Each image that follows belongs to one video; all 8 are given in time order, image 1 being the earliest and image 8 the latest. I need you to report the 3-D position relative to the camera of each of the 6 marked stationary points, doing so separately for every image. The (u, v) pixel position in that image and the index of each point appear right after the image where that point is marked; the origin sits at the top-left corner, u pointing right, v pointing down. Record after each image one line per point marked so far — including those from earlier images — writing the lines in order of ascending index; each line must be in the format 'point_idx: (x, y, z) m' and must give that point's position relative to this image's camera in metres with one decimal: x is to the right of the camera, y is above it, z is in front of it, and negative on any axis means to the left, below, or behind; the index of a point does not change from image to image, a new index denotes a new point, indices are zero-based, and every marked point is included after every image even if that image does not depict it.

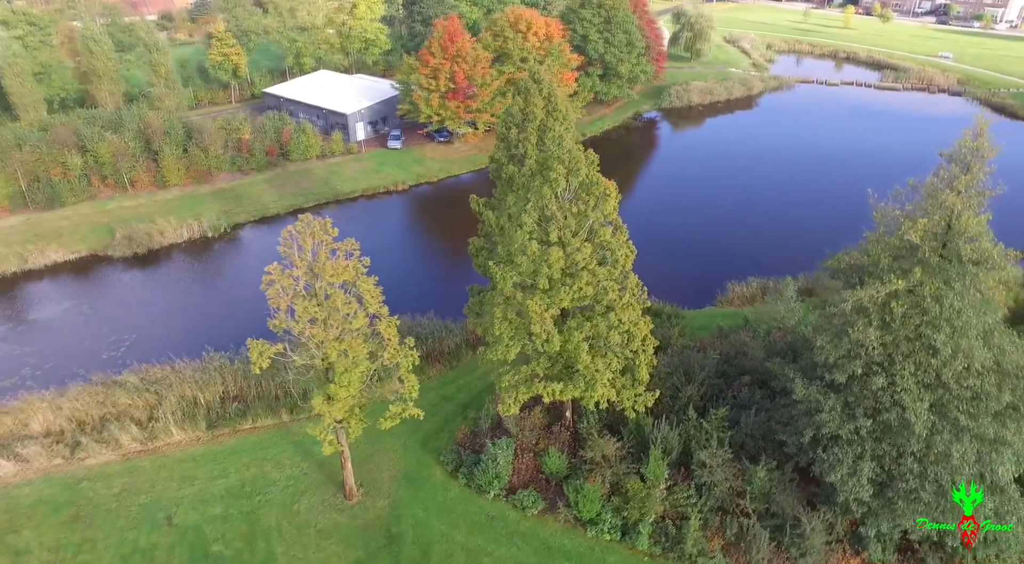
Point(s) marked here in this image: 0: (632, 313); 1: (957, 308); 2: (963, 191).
0: (+3.4, -0.9, +19.5) m
1: (+10.4, -0.6, +16.1) m
2: (+10.3, +2.1, +15.9) m
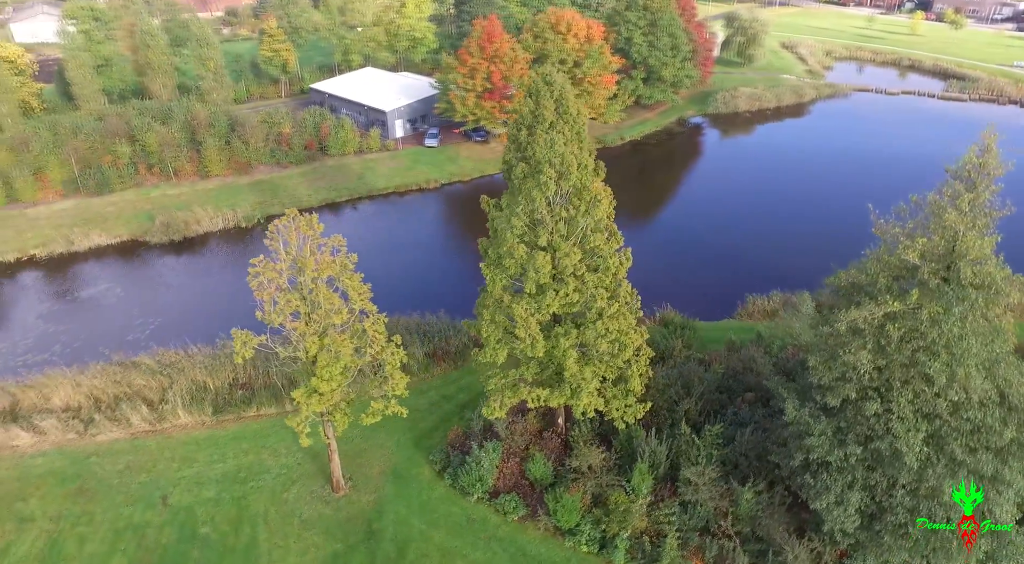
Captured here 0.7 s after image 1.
0: (+3.0, -1.1, +19.1) m
1: (+9.8, -1.2, +15.2) m
2: (+9.8, +1.6, +15.0) m
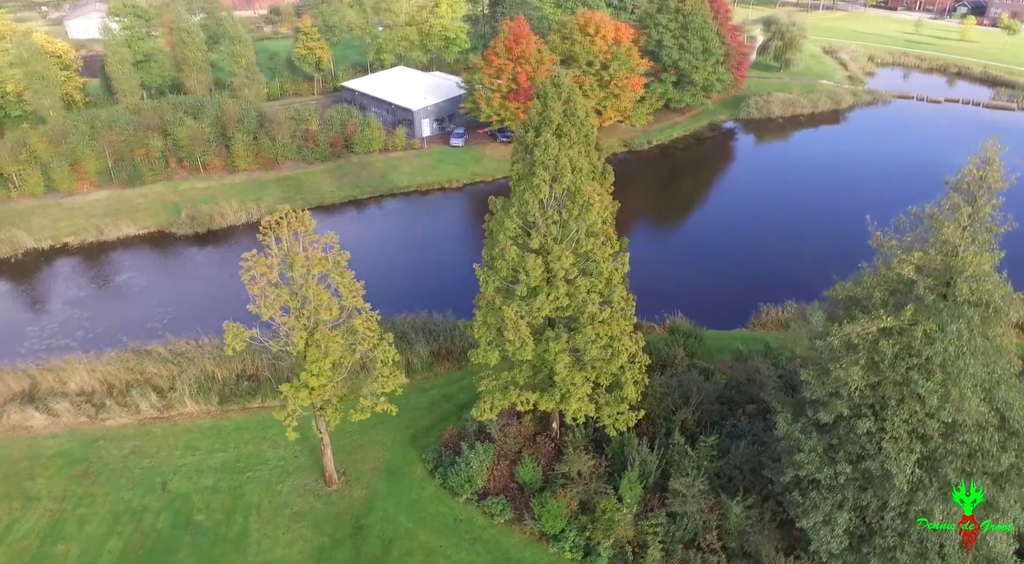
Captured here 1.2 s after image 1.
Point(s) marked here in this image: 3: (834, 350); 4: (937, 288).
0: (+2.8, -1.3, +18.9) m
1: (+9.3, -1.5, +14.6) m
2: (+9.4, +1.2, +14.4) m
3: (+7.7, -1.6, +16.4) m
4: (+9.0, -0.1, +14.8) m
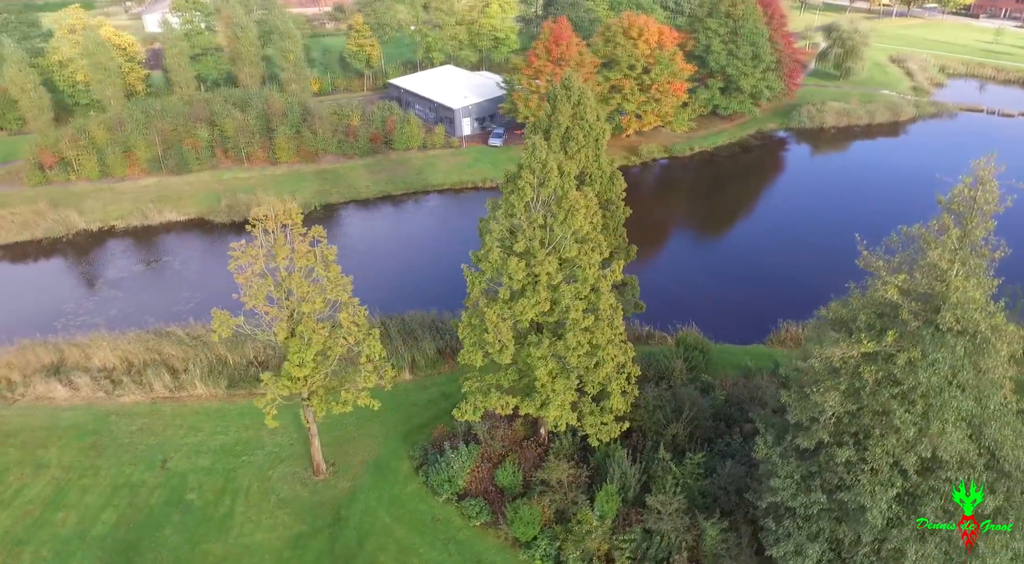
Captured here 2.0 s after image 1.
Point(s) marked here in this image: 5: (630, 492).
0: (+2.3, -1.5, +18.6) m
1: (+8.4, -2.0, +13.7) m
2: (+8.6, +0.7, +13.5) m
3: (+6.9, -2.1, +15.6) m
4: (+8.2, -0.6, +13.9) m
5: (+3.3, -5.8, +19.1) m
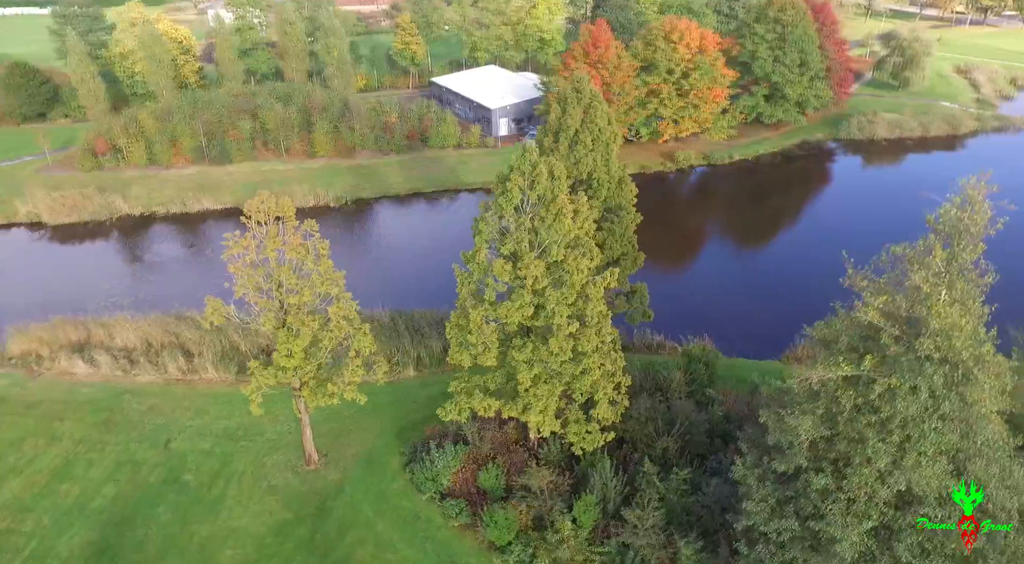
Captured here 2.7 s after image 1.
0: (+1.9, -1.7, +18.3) m
1: (+7.6, -2.5, +13.0) m
2: (+7.9, +0.2, +12.8) m
3: (+6.2, -2.5, +15.0) m
4: (+7.5, -1.1, +13.2) m
5: (+2.7, -6.0, +18.8) m
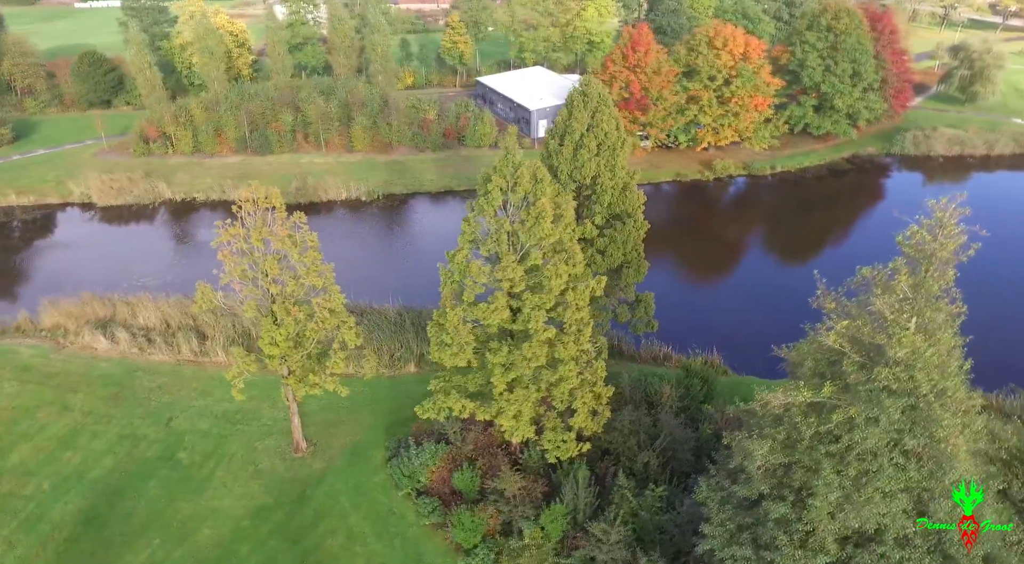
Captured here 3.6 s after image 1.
0: (+1.2, -1.8, +18.0) m
1: (+6.4, -2.9, +12.2) m
2: (+6.8, -0.3, +12.0) m
3: (+5.2, -2.9, +14.4) m
4: (+6.4, -1.5, +12.4) m
5: (+1.8, -6.2, +18.4) m
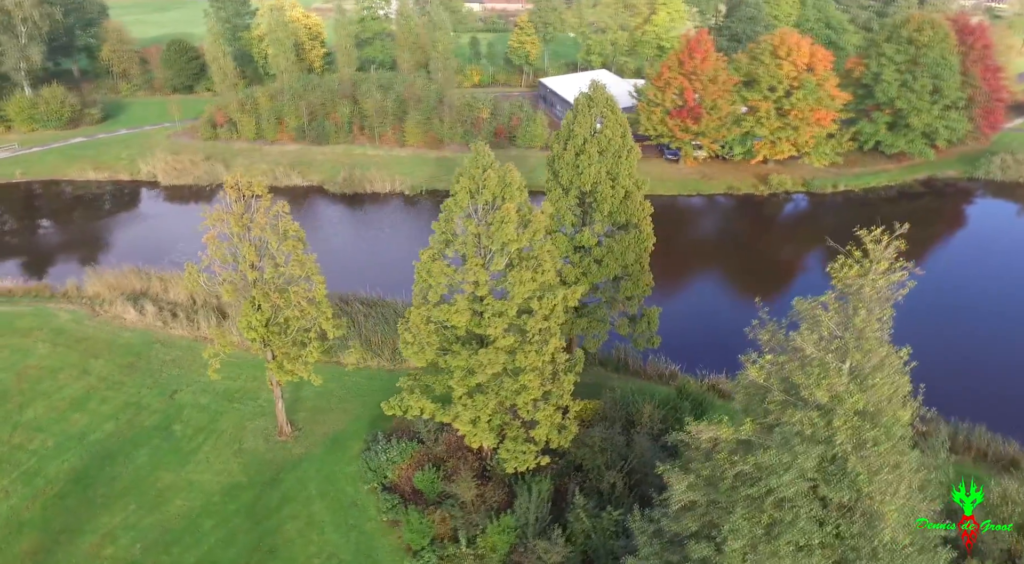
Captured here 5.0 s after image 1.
0: (+0.1, -2.0, +17.6) m
1: (+4.5, -3.5, +11.2) m
2: (+5.1, -0.8, +10.9) m
3: (+3.6, -3.3, +13.5) m
4: (+4.6, -2.1, +11.4) m
5: (+0.4, -6.4, +17.9) m
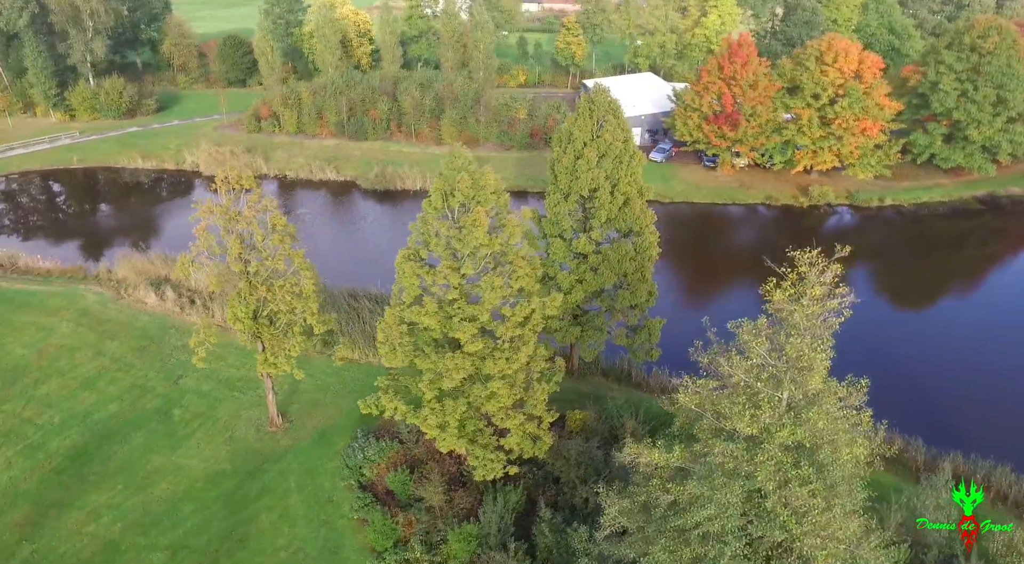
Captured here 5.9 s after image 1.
0: (-0.7, -2.1, +17.2) m
1: (+3.0, -3.8, +10.5) m
2: (+3.8, -1.2, +10.1) m
3: (+2.4, -3.6, +12.8) m
4: (+3.2, -2.4, +10.7) m
5: (-0.5, -6.5, +17.5) m
